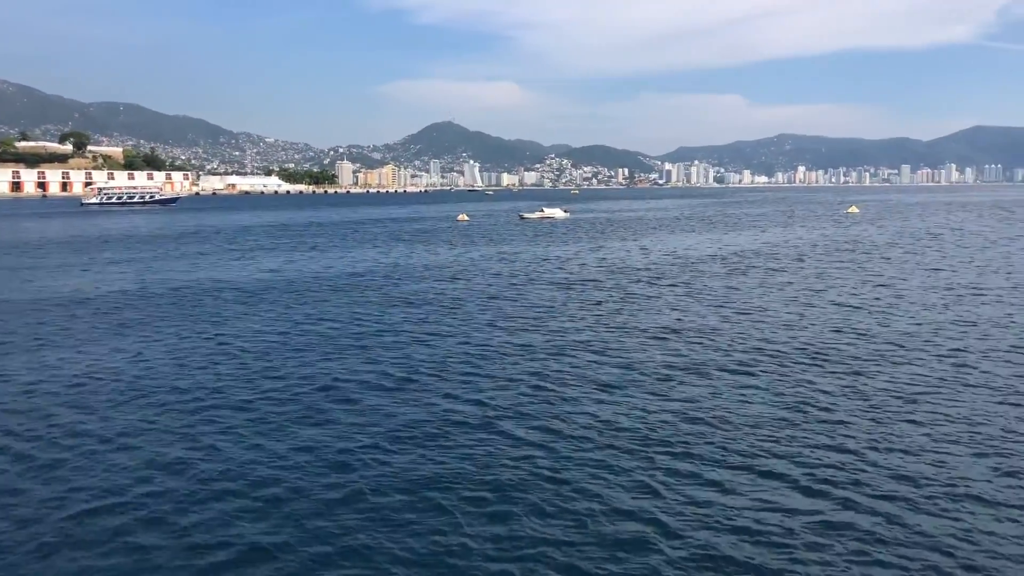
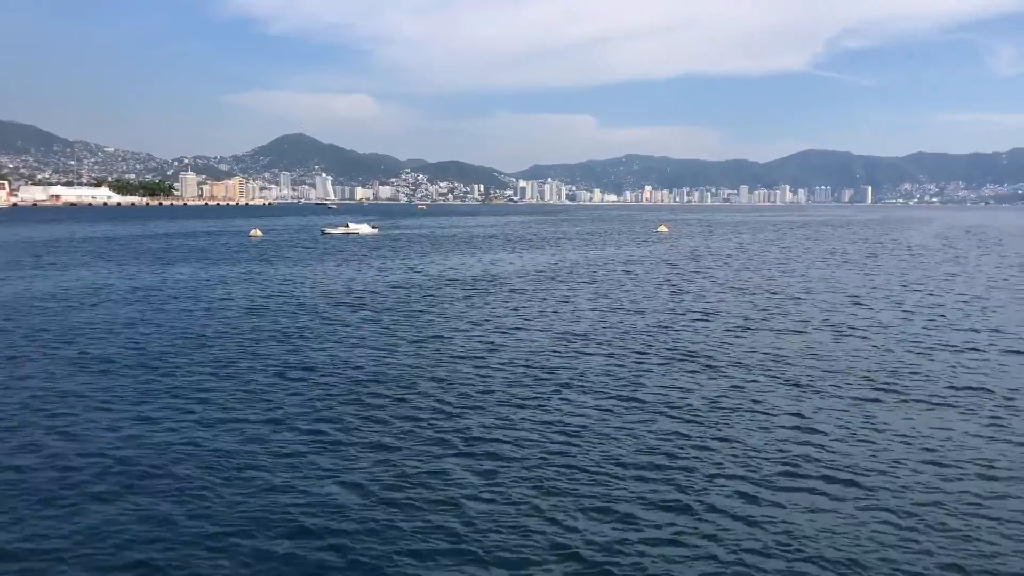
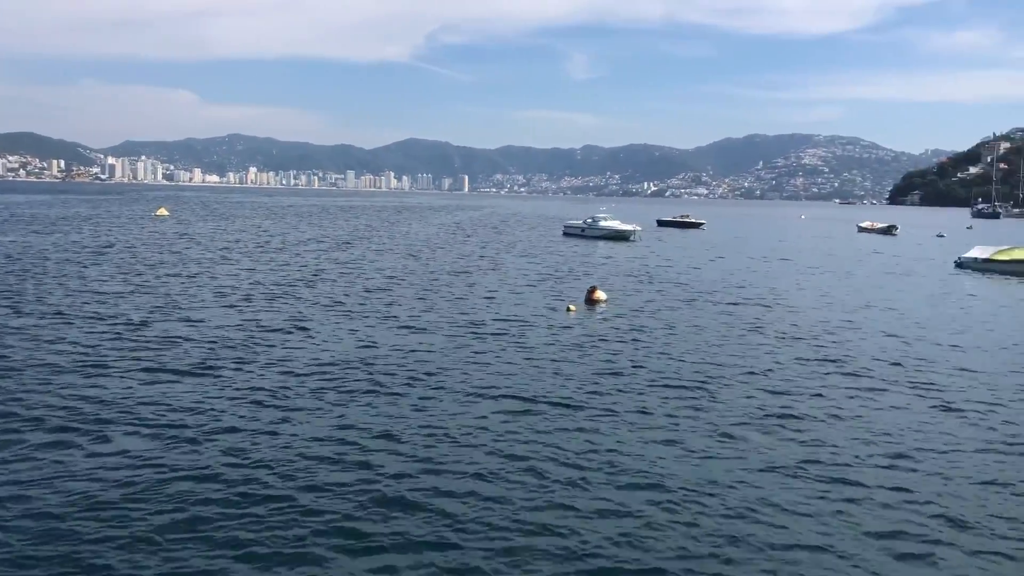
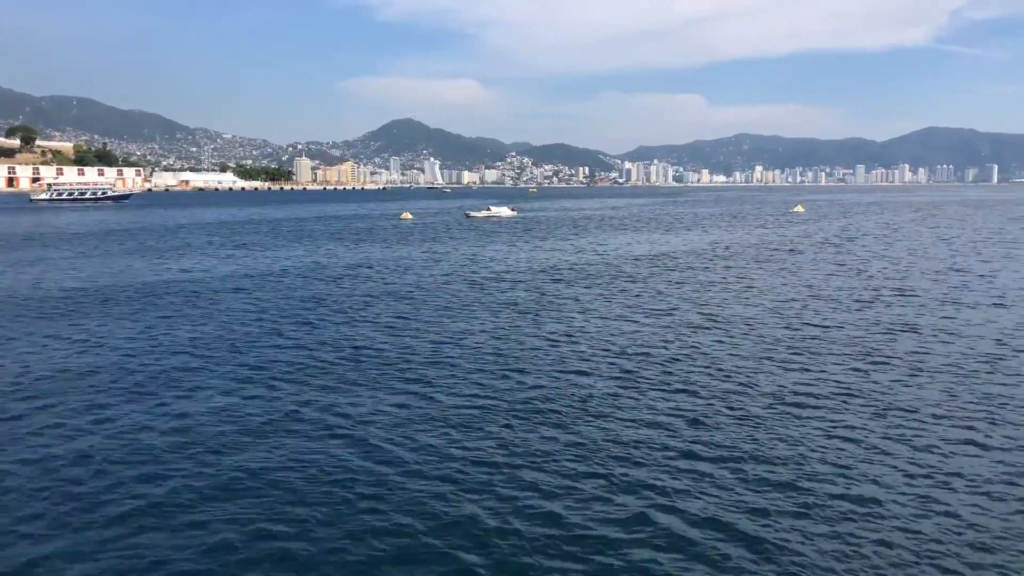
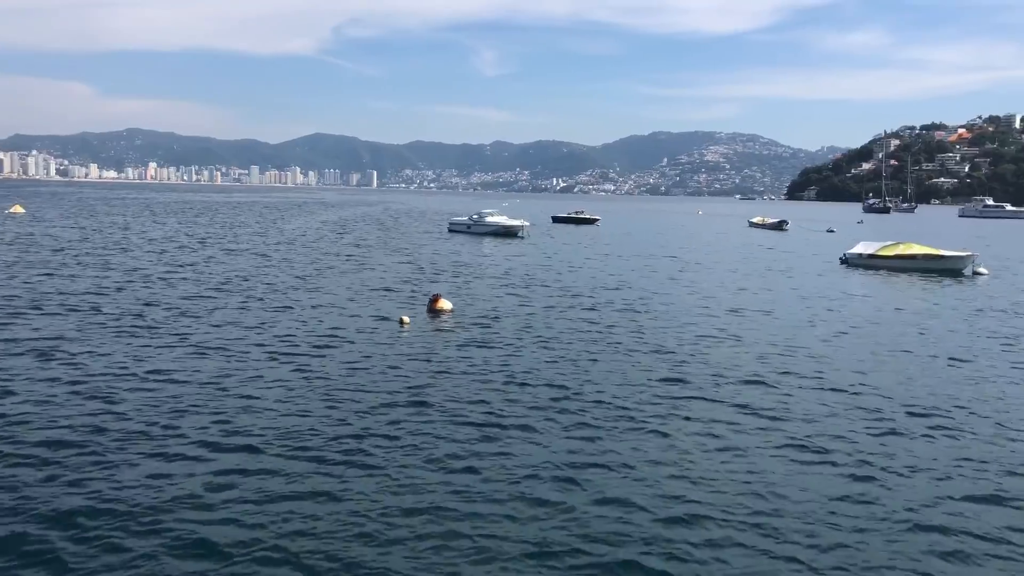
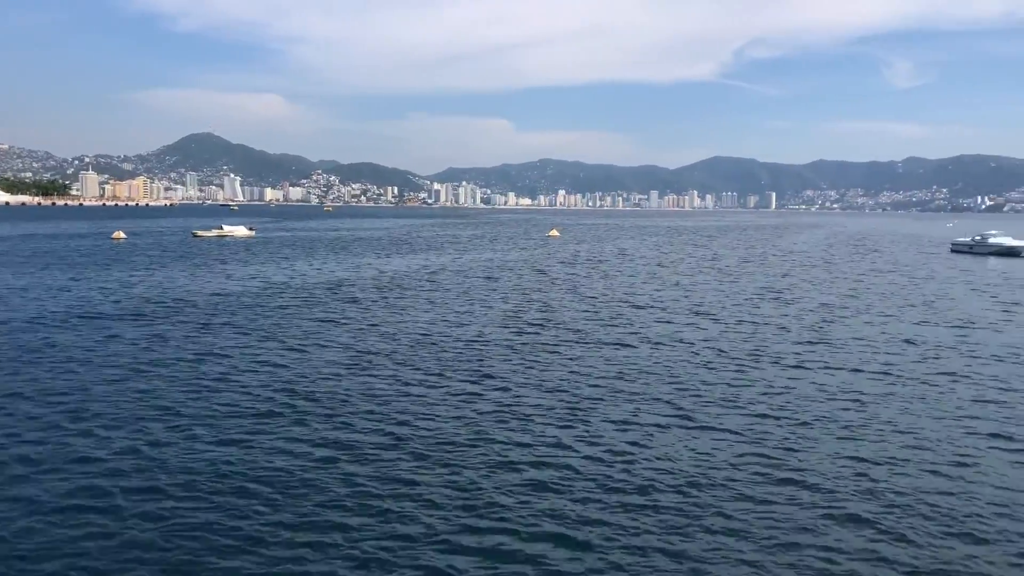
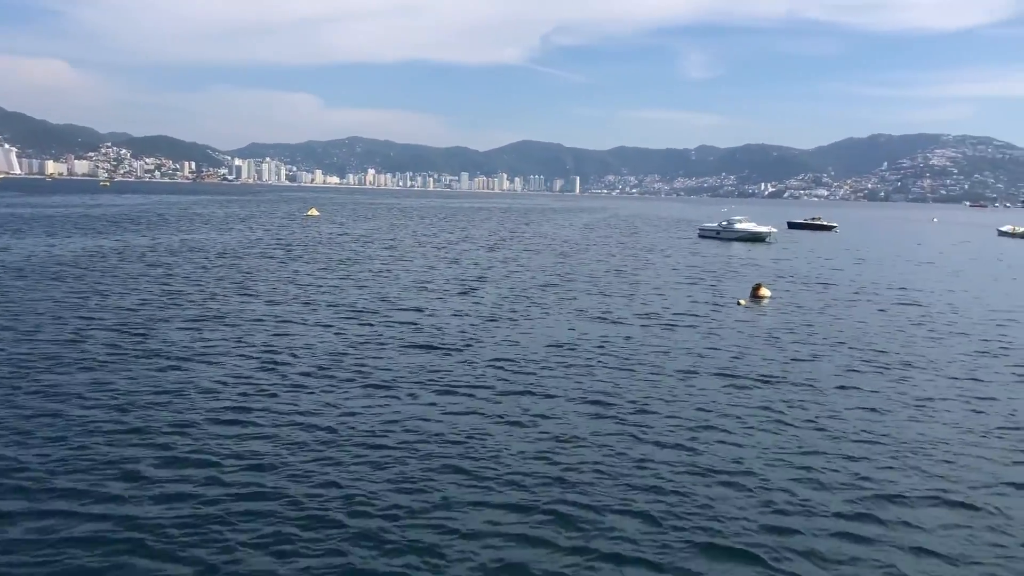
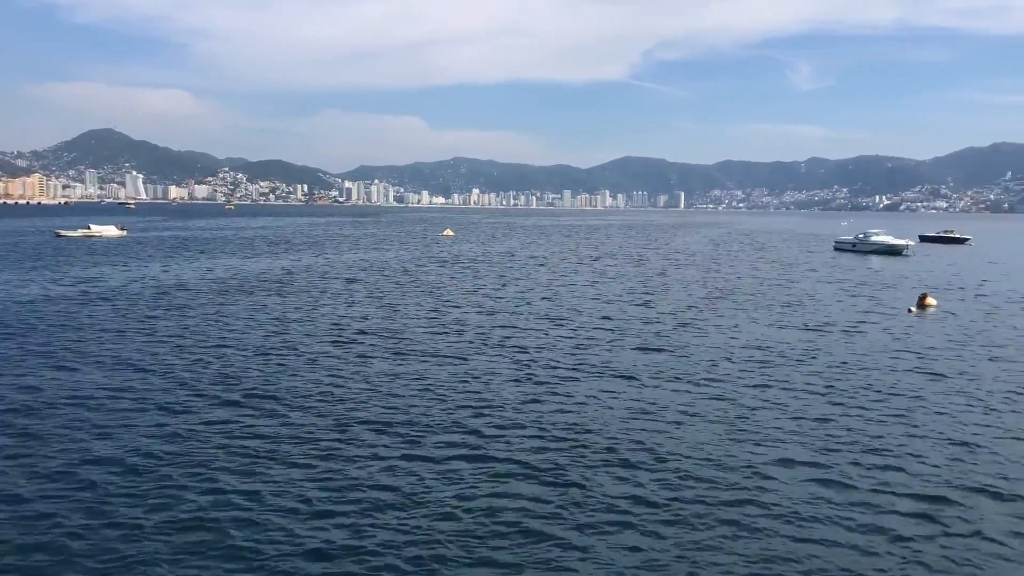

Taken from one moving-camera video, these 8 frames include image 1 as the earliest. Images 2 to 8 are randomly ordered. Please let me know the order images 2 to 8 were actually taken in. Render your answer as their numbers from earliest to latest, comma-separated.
4, 2, 6, 8, 7, 3, 5
